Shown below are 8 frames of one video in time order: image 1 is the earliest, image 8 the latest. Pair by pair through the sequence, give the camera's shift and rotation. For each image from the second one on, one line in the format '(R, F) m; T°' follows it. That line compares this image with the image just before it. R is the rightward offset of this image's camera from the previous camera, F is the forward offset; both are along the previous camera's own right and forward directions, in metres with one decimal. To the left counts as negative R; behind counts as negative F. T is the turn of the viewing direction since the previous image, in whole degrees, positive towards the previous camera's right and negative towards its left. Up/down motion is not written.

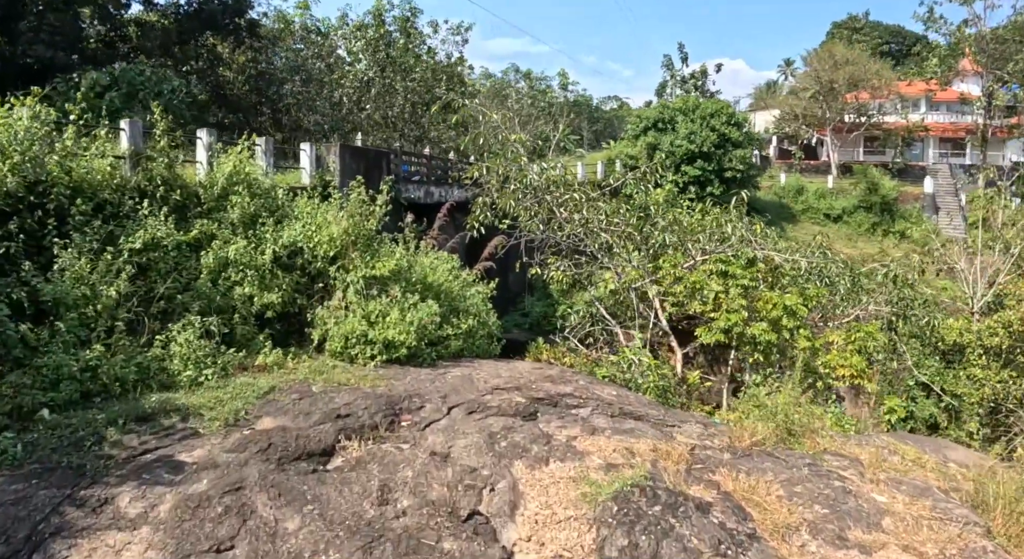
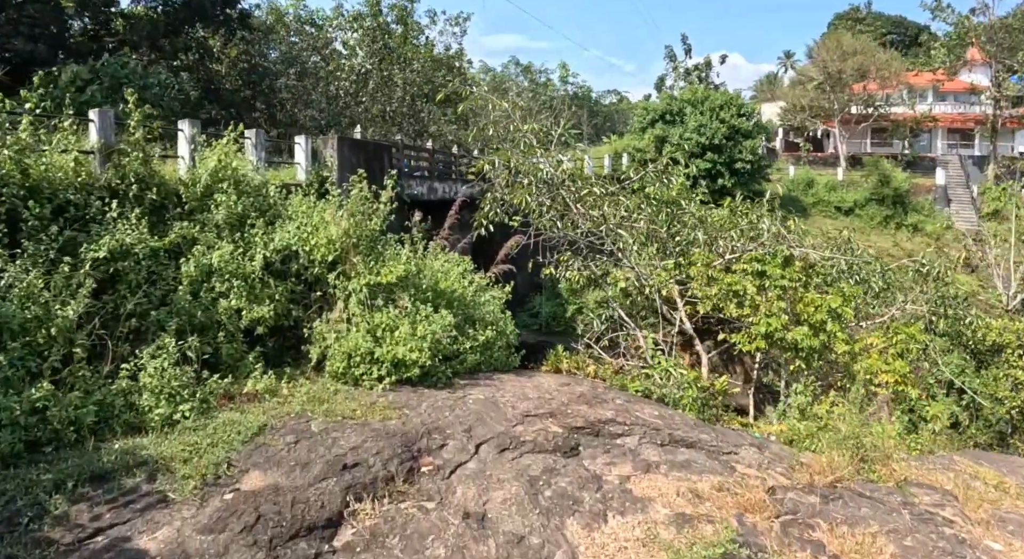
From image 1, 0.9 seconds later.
(-0.2, +0.9) m; 0°
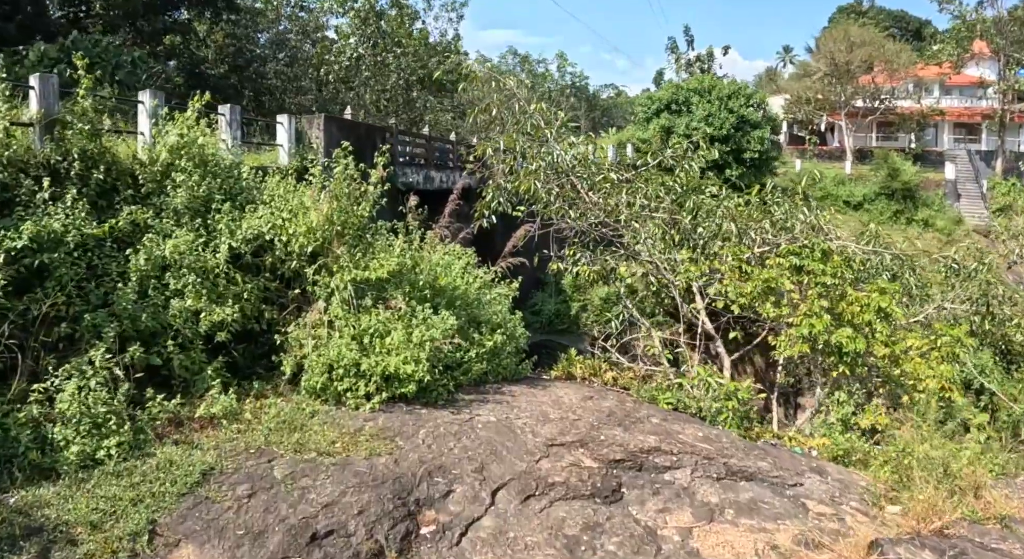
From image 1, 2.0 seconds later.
(-0.1, +1.1) m; 0°
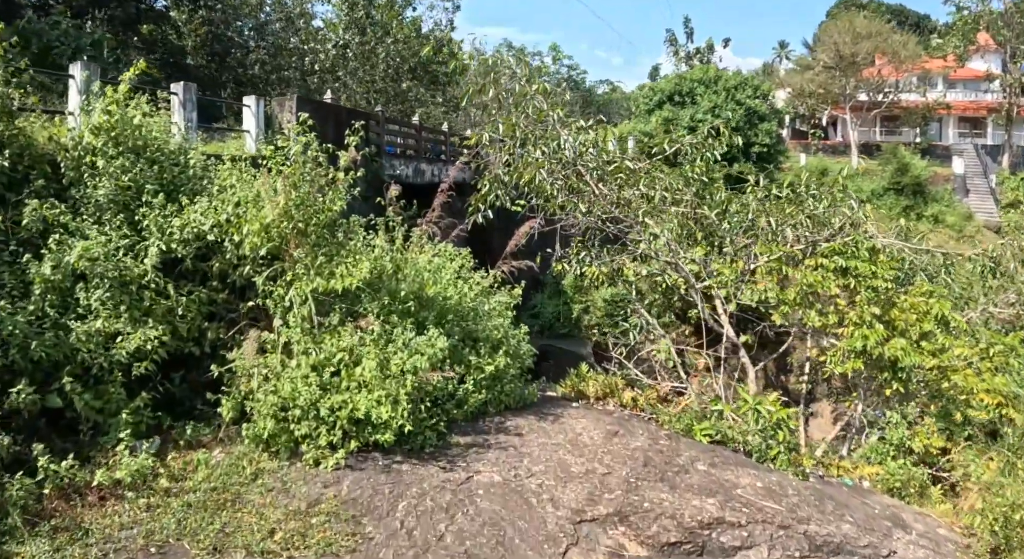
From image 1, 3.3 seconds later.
(-0.1, +1.1) m; 0°
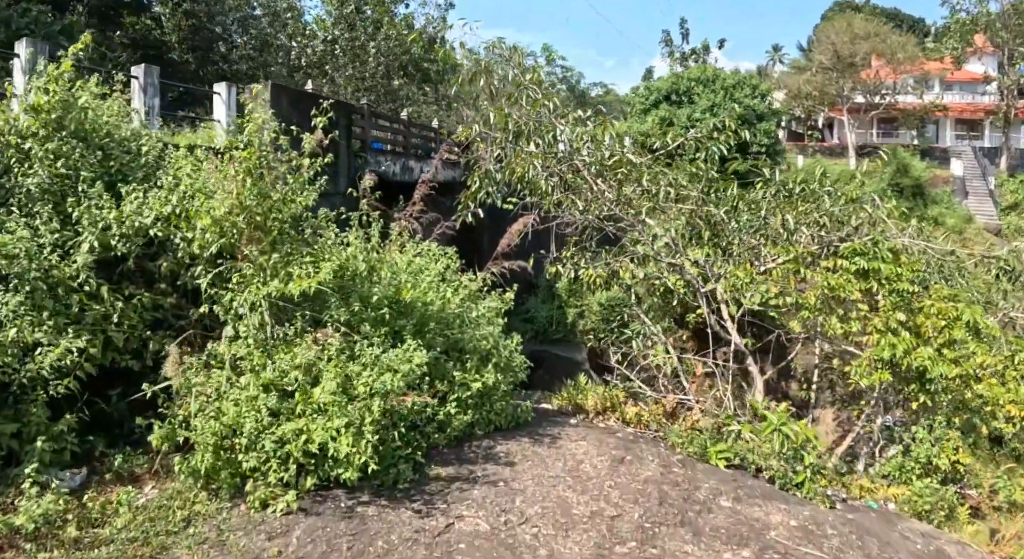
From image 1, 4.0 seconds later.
(0.0, +0.6) m; +1°
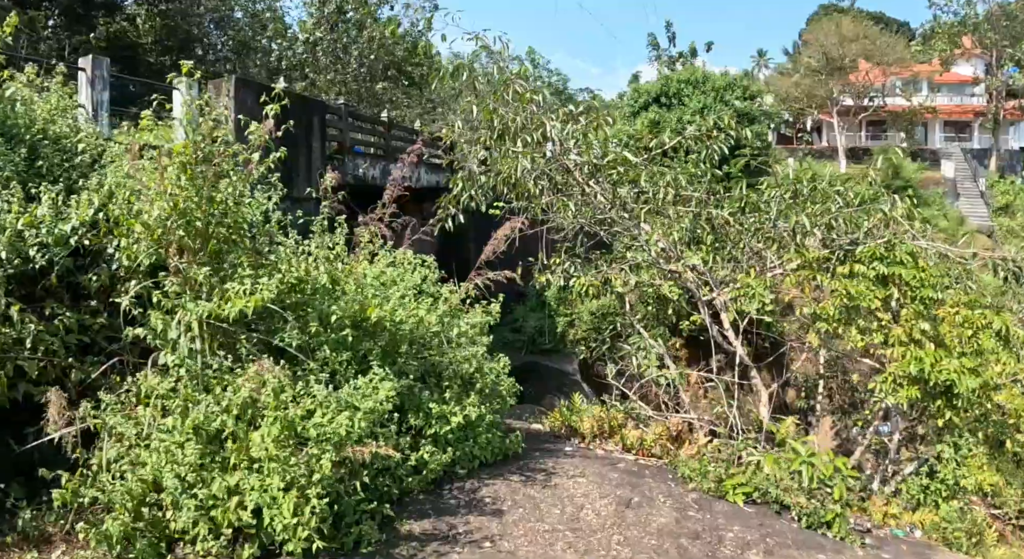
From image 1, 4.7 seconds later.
(0.0, +0.6) m; +1°
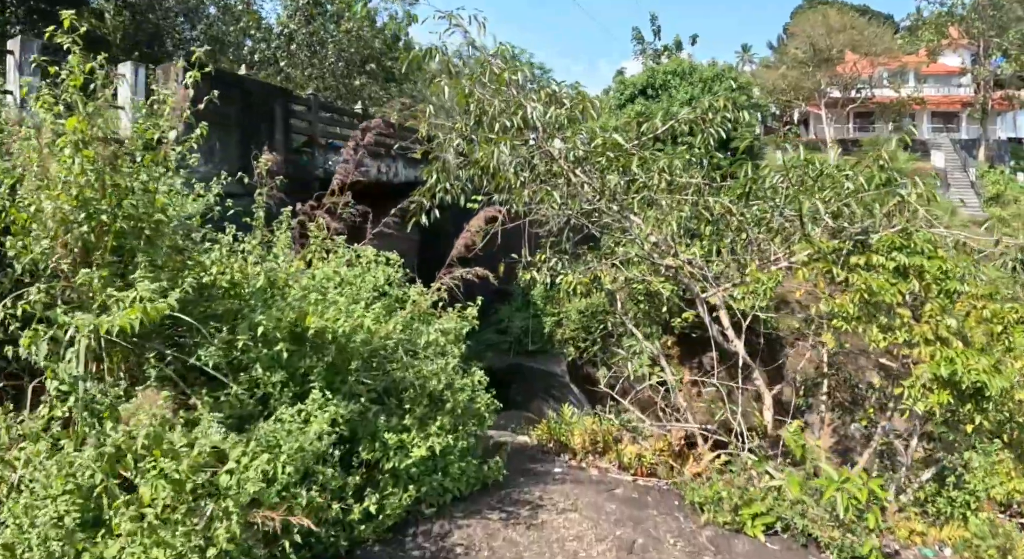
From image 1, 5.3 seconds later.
(+0.1, +0.6) m; +1°
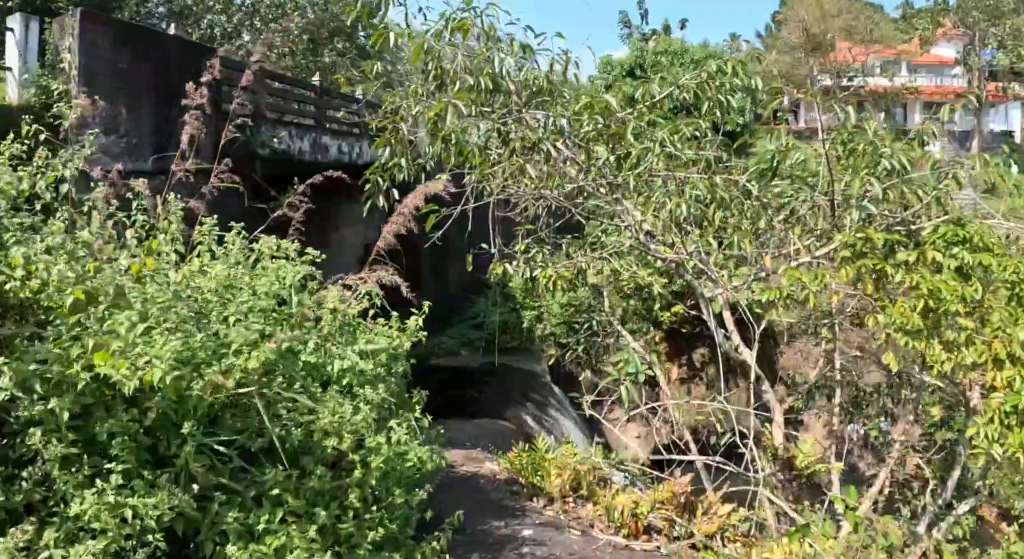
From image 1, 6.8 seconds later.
(+0.1, +1.1) m; +1°
